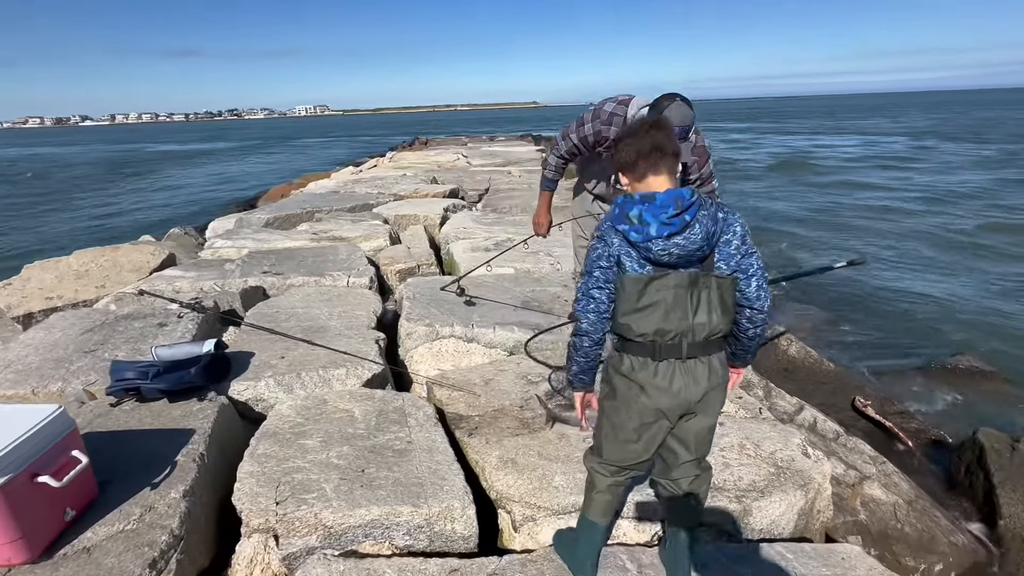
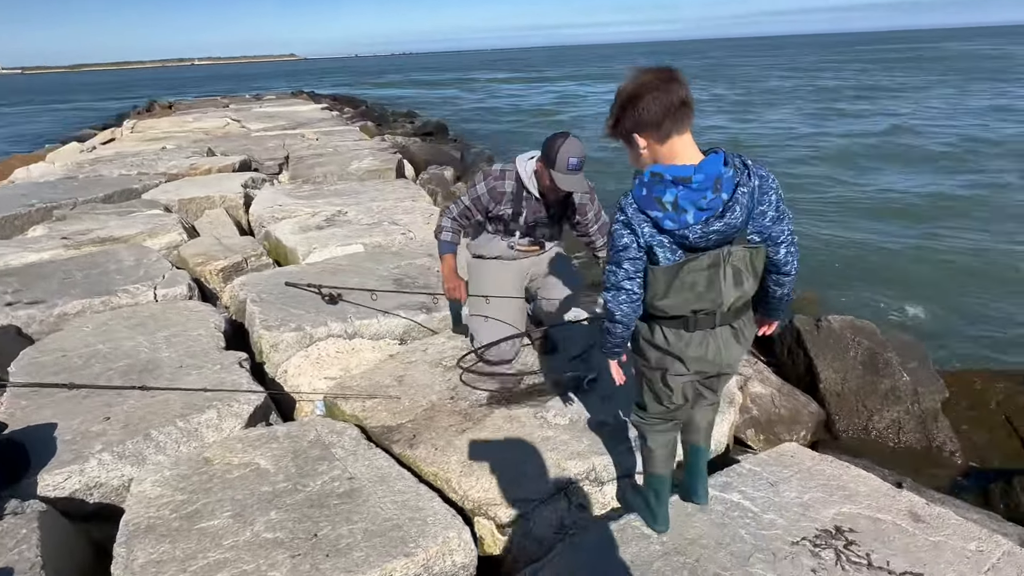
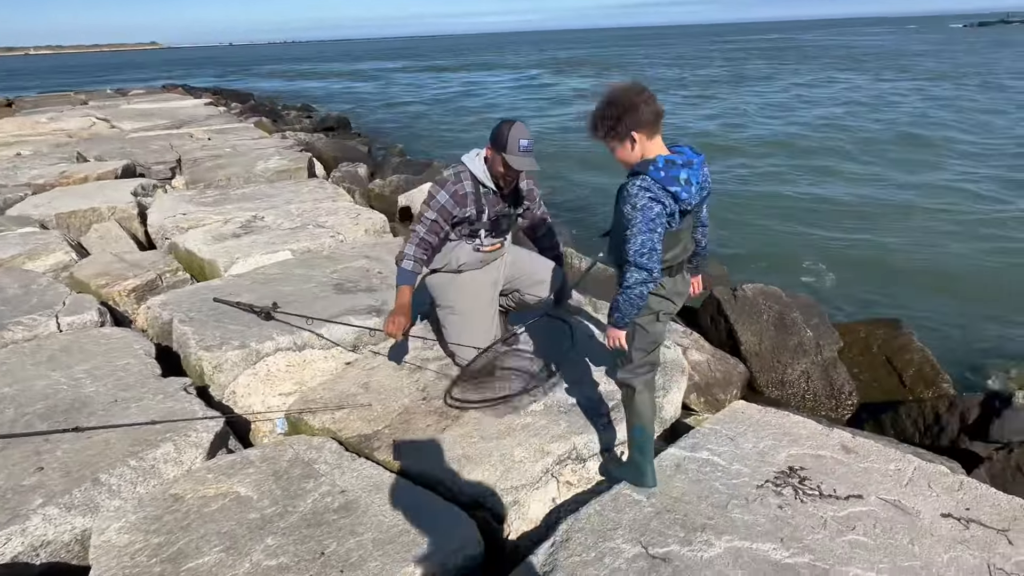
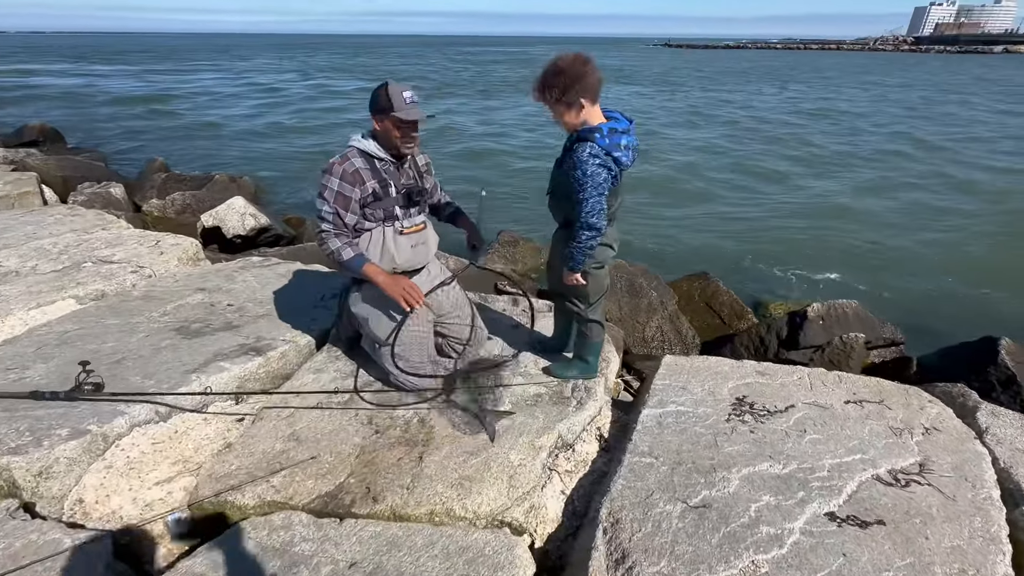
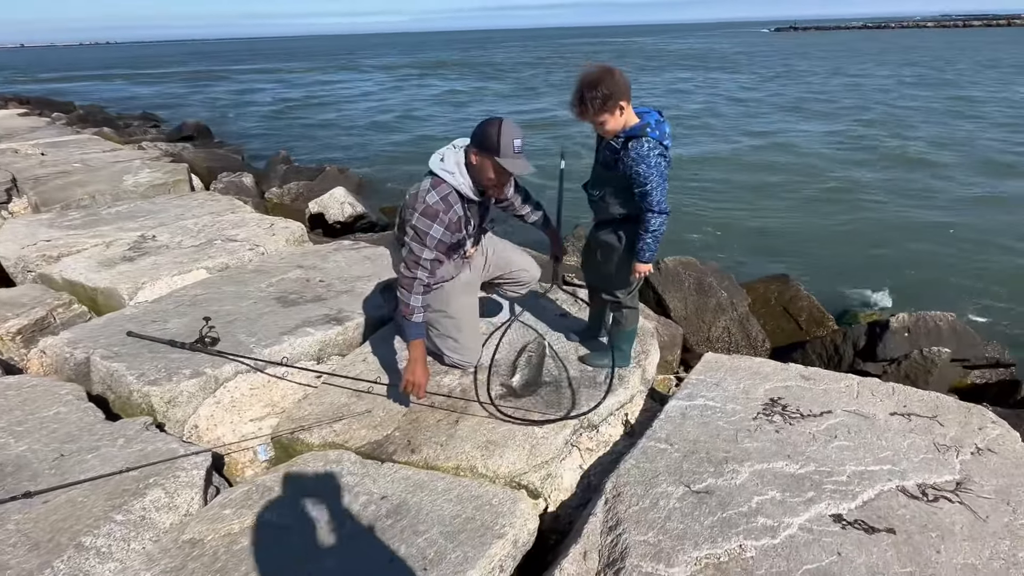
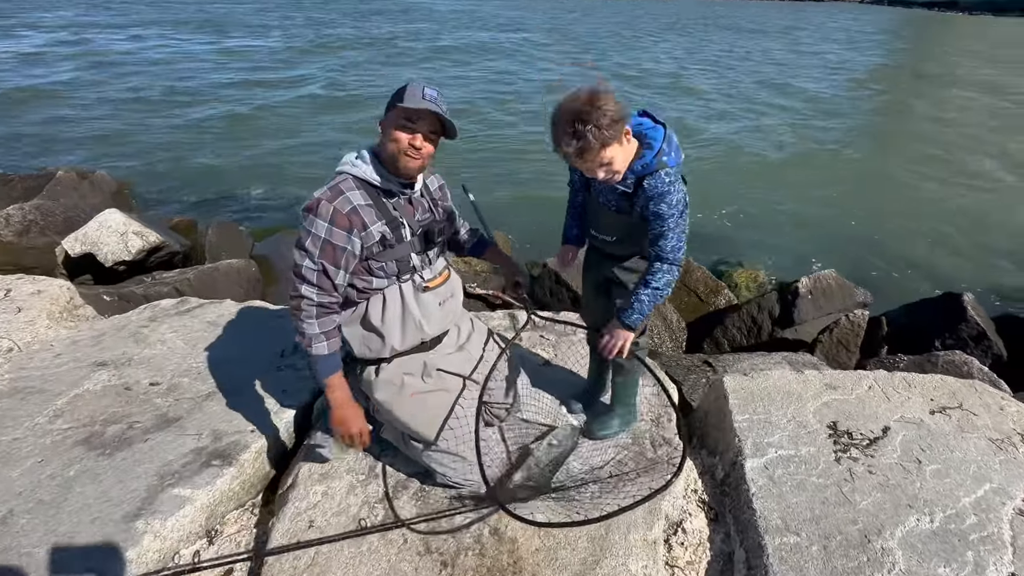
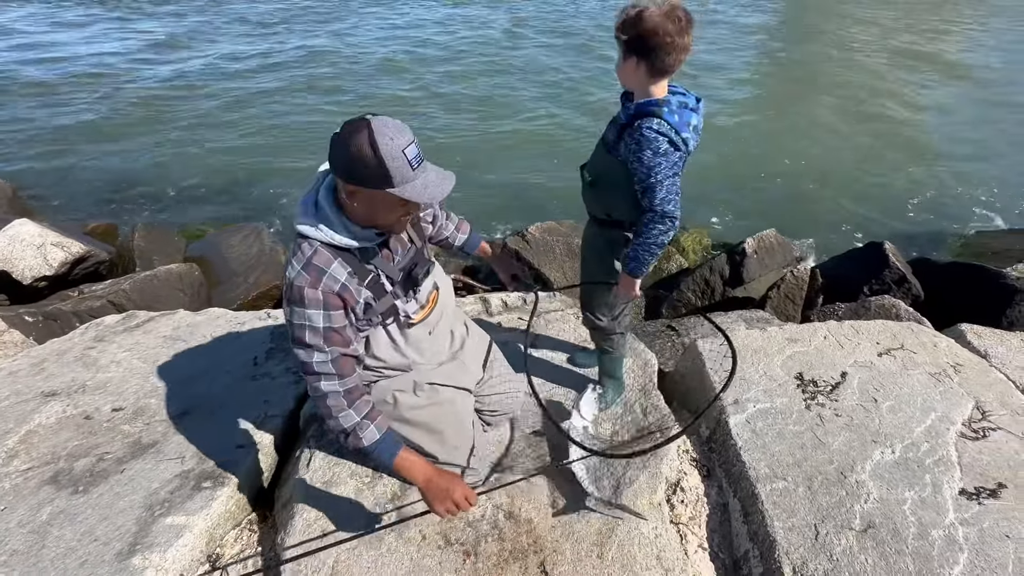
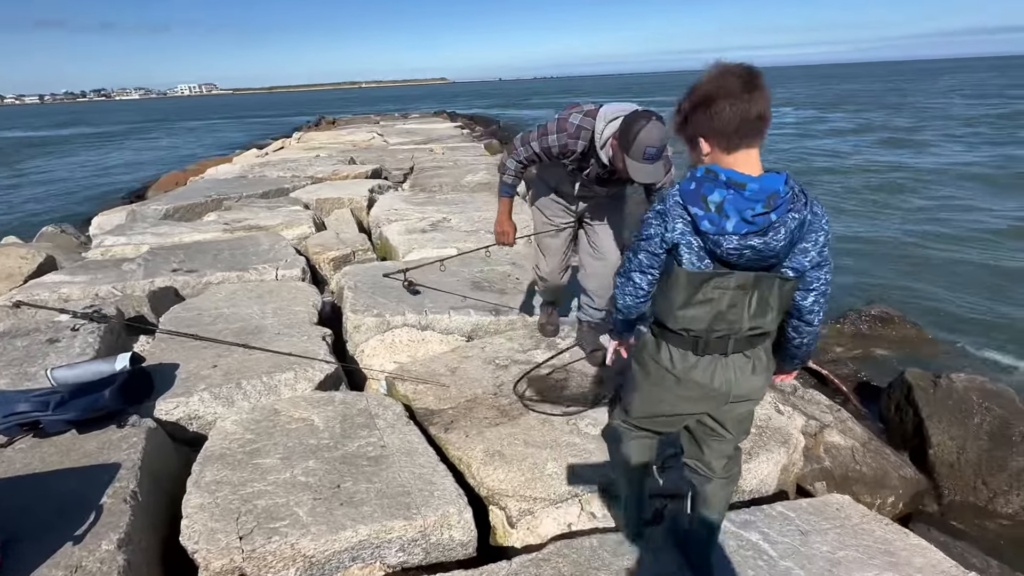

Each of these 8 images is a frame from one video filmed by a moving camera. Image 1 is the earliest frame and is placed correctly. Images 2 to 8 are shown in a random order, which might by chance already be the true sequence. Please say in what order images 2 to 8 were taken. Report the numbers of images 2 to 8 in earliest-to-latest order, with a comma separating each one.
8, 2, 3, 5, 4, 6, 7
